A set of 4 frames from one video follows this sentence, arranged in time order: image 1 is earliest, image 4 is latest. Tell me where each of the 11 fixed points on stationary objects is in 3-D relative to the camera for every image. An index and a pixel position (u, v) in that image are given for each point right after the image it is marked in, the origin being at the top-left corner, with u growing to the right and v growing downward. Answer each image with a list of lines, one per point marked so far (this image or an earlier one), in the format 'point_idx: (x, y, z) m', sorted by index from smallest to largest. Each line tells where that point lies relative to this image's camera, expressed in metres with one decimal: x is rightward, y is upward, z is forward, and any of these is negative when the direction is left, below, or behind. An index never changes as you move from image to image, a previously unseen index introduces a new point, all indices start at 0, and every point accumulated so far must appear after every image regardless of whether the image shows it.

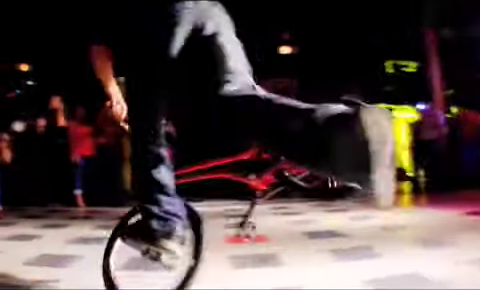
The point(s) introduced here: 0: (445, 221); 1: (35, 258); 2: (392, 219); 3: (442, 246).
0: (+2.5, -0.9, +6.1) m
1: (-1.9, -1.0, +4.5) m
2: (+2.0, -0.9, +6.3) m
3: (+2.0, -1.0, +4.8) m
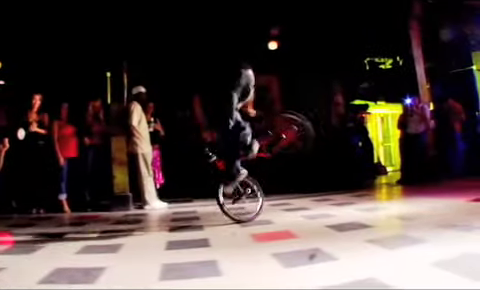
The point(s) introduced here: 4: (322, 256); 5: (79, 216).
0: (+2.6, -0.8, +6.2) m
1: (-1.5, -1.0, +4.1) m
2: (+2.0, -0.8, +6.3) m
3: (+2.2, -0.8, +4.8) m
4: (+0.6, -0.8, +3.8) m
5: (-2.3, -1.0, +7.1) m
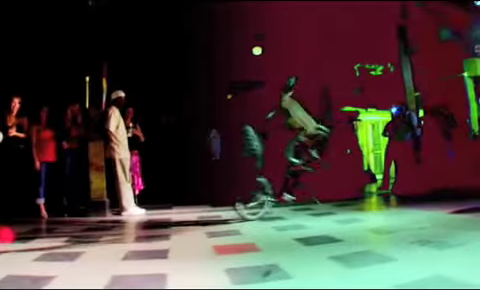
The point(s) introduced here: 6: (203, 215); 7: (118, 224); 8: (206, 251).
0: (+2.3, -0.9, +6.0) m
1: (-1.9, -1.1, +4.0) m
2: (+1.7, -0.9, +6.2) m
3: (+1.9, -0.9, +4.6) m
4: (+0.3, -0.9, +3.6) m
5: (-2.6, -1.1, +7.0) m
6: (-0.5, -0.9, +6.7) m
7: (-1.6, -1.0, +6.6) m
8: (-0.3, -1.0, +4.5) m
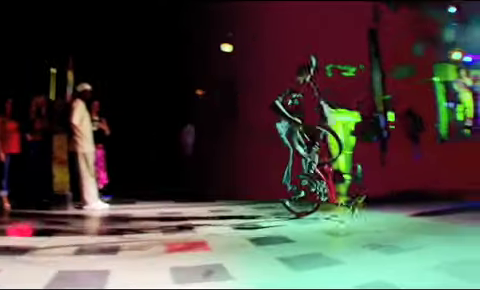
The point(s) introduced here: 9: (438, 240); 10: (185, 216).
0: (+1.8, -1.0, +6.1) m
1: (-2.3, -1.0, +3.9) m
2: (+1.2, -1.0, +6.2) m
3: (+1.4, -1.0, +4.7) m
4: (-0.2, -0.9, +3.7) m
5: (-3.1, -0.9, +6.9) m
6: (-1.0, -0.9, +6.7) m
7: (-2.1, -1.0, +6.6) m
8: (-0.7, -0.9, +4.5) m
9: (+2.0, -1.0, +5.1) m
10: (-0.7, -0.9, +6.2) m
